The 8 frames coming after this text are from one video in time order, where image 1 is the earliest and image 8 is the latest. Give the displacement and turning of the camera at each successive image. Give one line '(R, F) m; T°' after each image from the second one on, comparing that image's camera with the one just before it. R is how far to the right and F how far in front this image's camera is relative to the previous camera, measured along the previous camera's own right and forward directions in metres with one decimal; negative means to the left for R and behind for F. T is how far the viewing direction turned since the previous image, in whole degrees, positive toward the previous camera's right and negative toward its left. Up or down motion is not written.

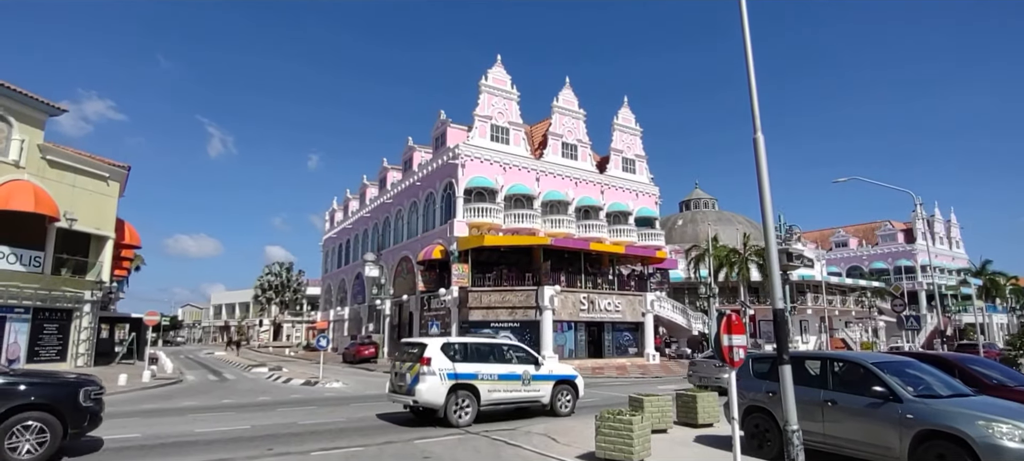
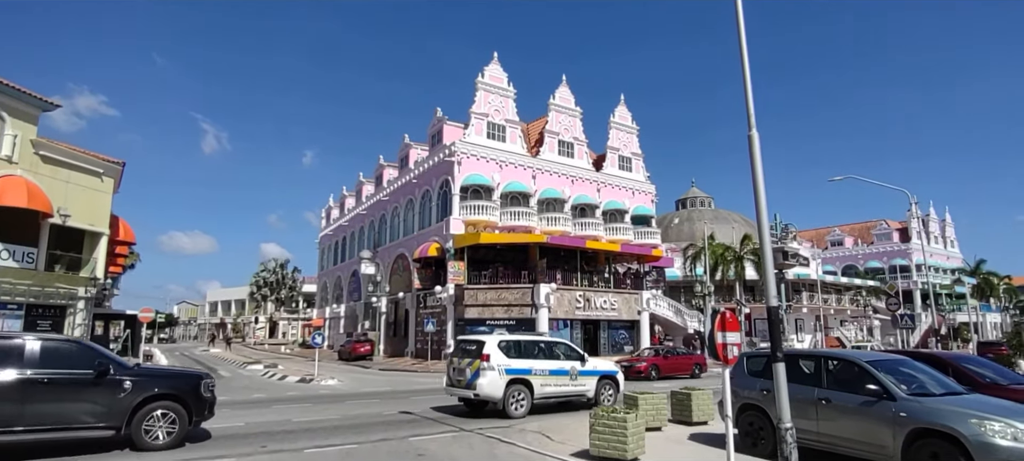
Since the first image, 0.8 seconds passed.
(0.0, 0.0) m; 0°
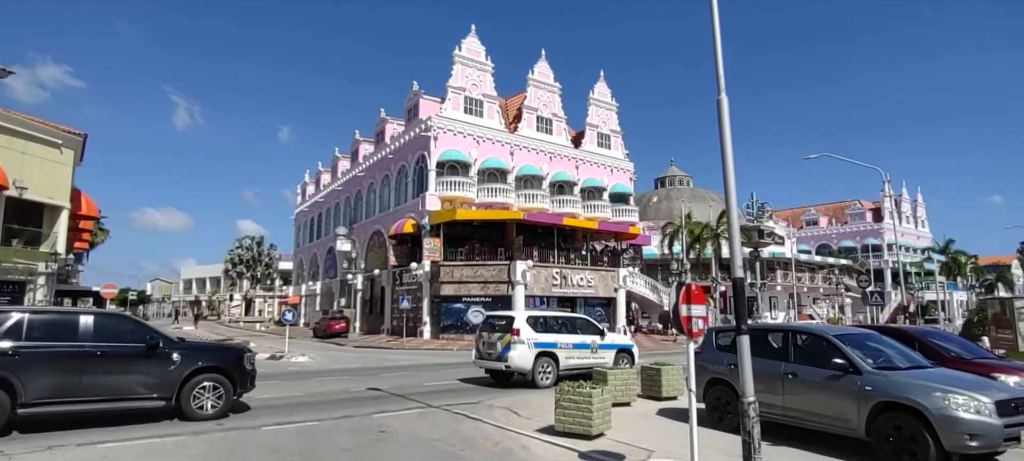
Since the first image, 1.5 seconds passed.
(+0.2, +0.3) m; +2°
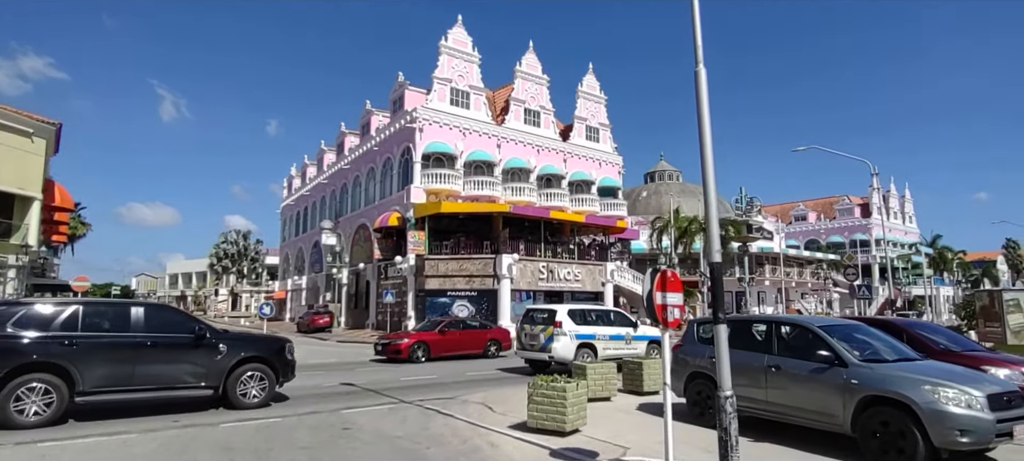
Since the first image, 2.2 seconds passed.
(+0.3, +0.4) m; +1°
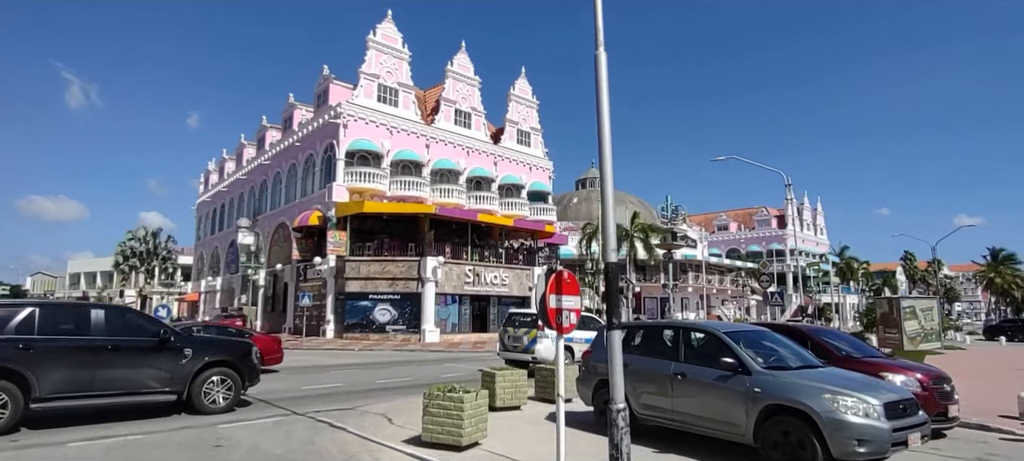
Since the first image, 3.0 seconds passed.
(+0.4, +0.5) m; +6°
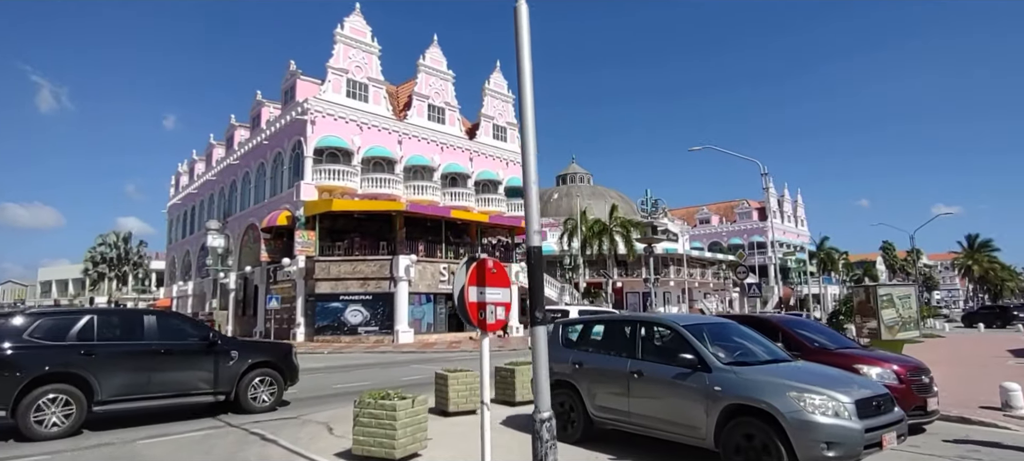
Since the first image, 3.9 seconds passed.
(+0.5, +0.7) m; +1°
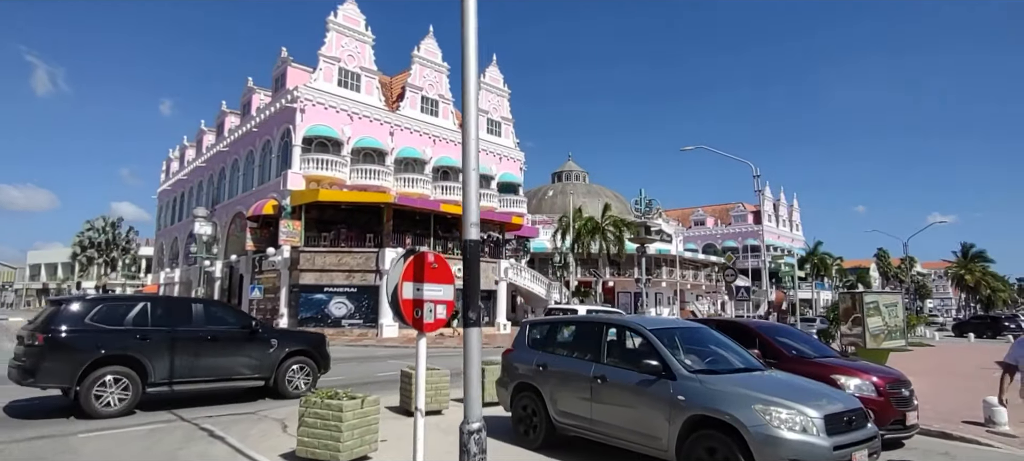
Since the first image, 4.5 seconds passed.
(+0.4, +0.4) m; 0°
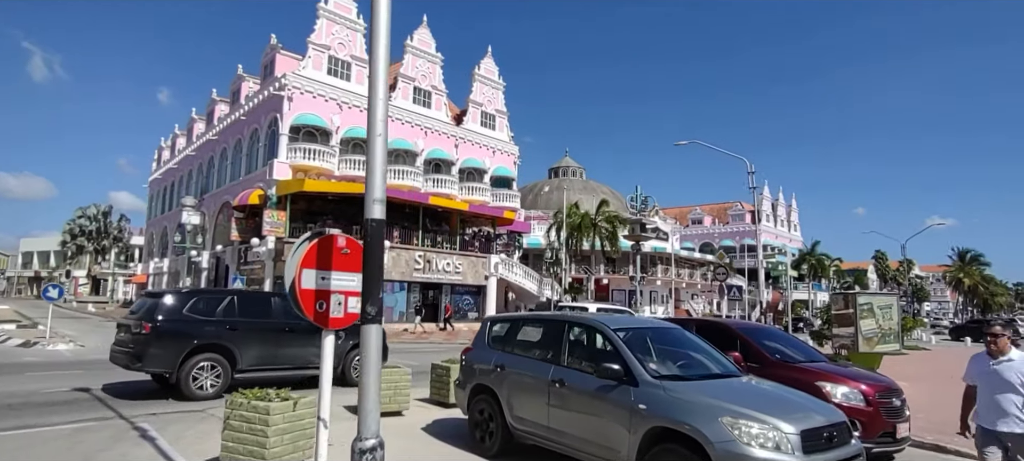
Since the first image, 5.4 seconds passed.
(+0.4, +0.6) m; 0°
